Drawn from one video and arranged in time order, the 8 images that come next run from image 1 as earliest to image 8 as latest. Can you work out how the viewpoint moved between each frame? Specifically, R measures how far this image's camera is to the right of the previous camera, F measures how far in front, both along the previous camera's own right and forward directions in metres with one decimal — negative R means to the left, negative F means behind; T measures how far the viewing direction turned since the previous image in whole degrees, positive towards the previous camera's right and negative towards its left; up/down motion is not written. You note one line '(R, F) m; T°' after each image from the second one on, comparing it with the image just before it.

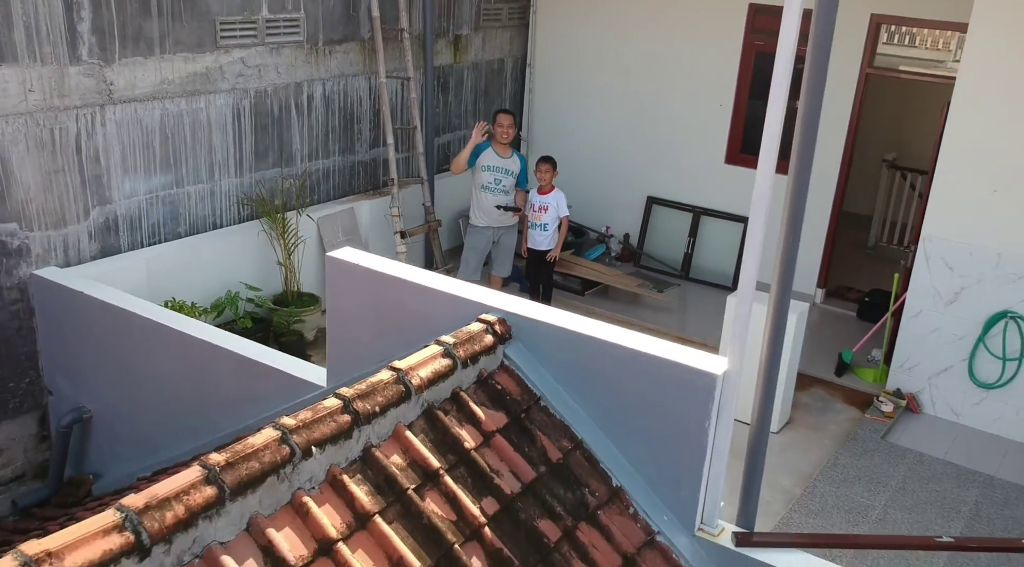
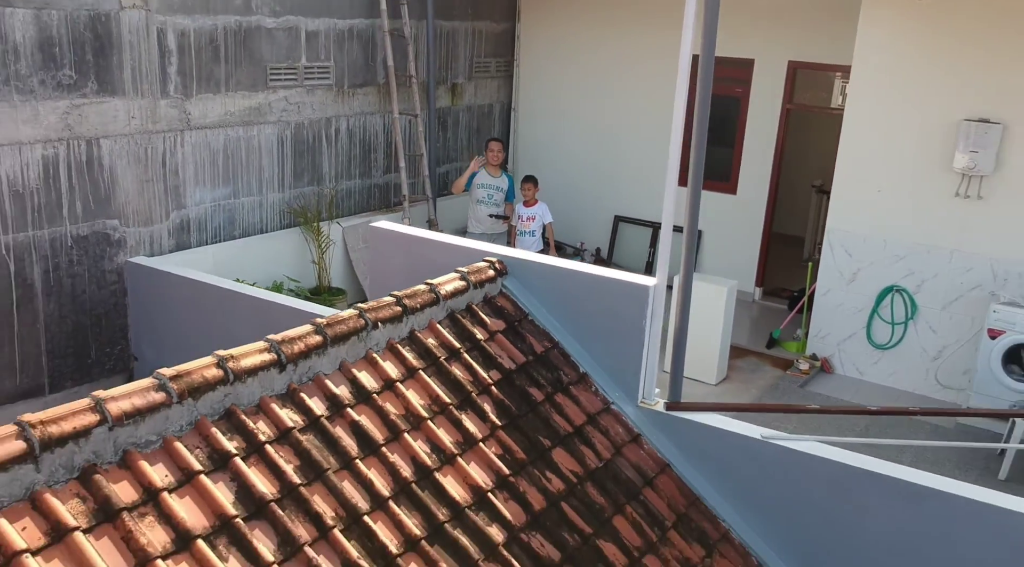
(-0.1, -1.6) m; +1°
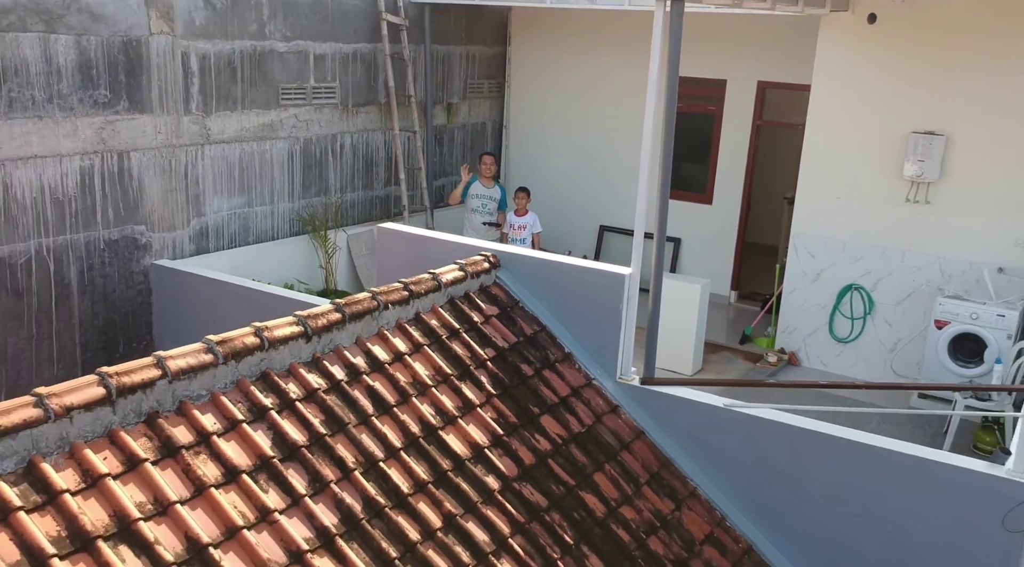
(0.0, -0.7) m; 0°
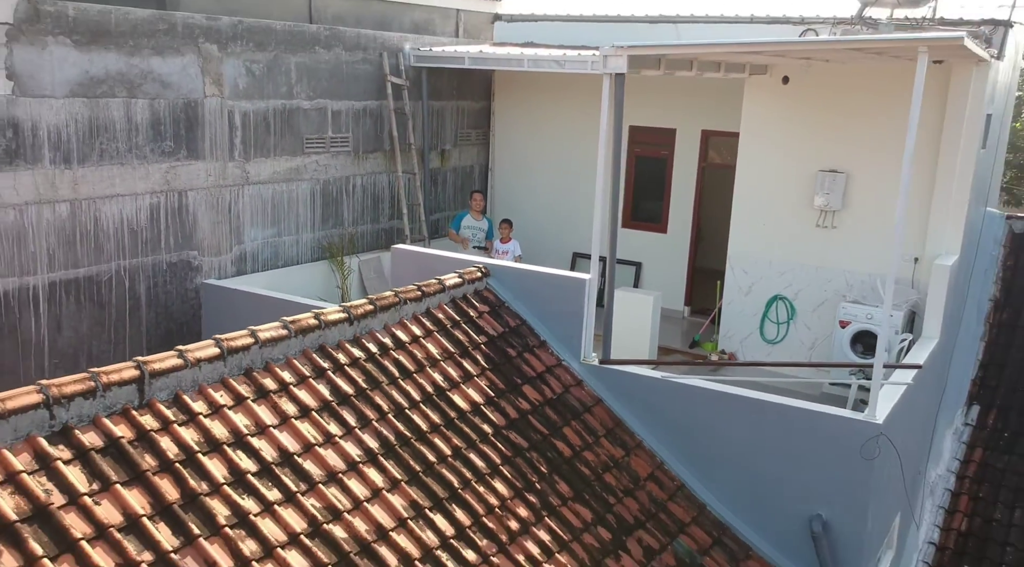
(0.0, -1.7) m; +1°
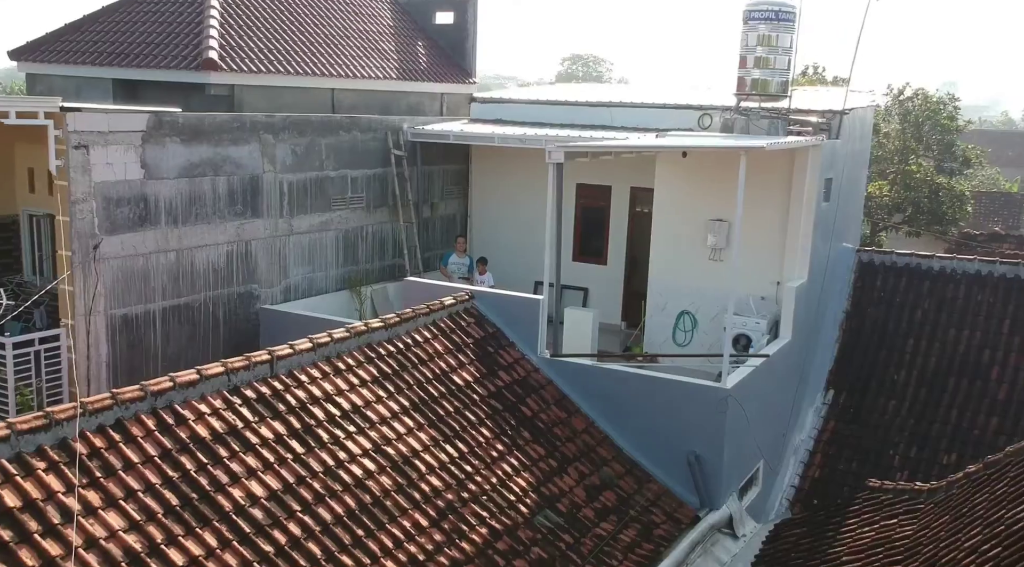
(-0.1, -3.5) m; +2°
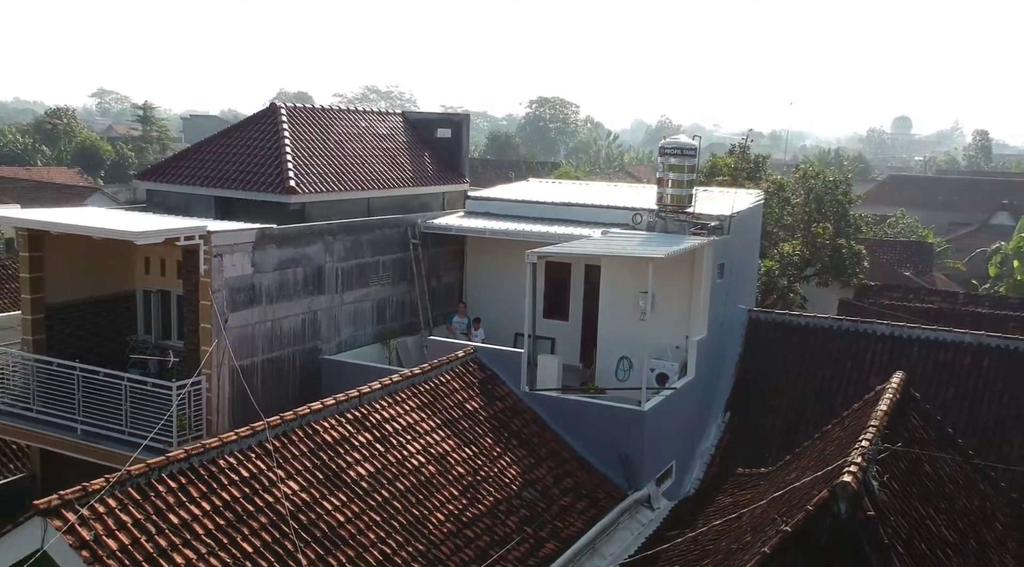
(-0.3, -5.4) m; +2°
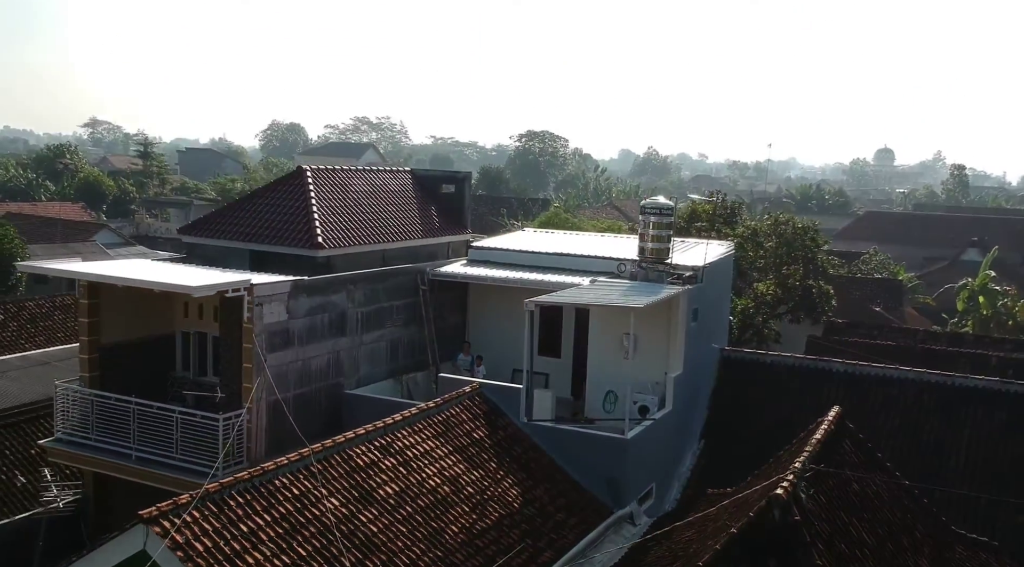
(-0.2, -2.5) m; +1°
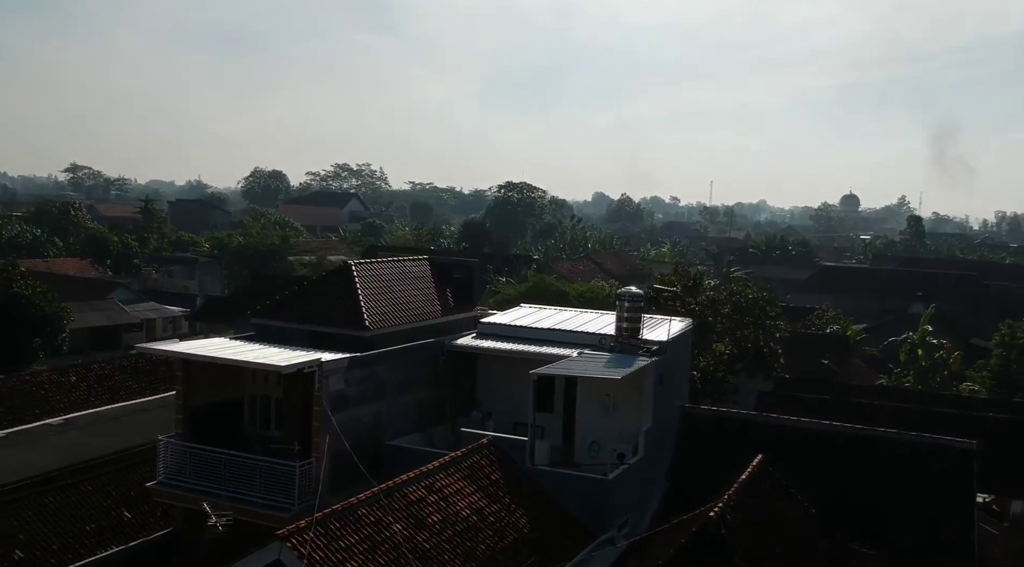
(-0.7, -5.5) m; +1°
